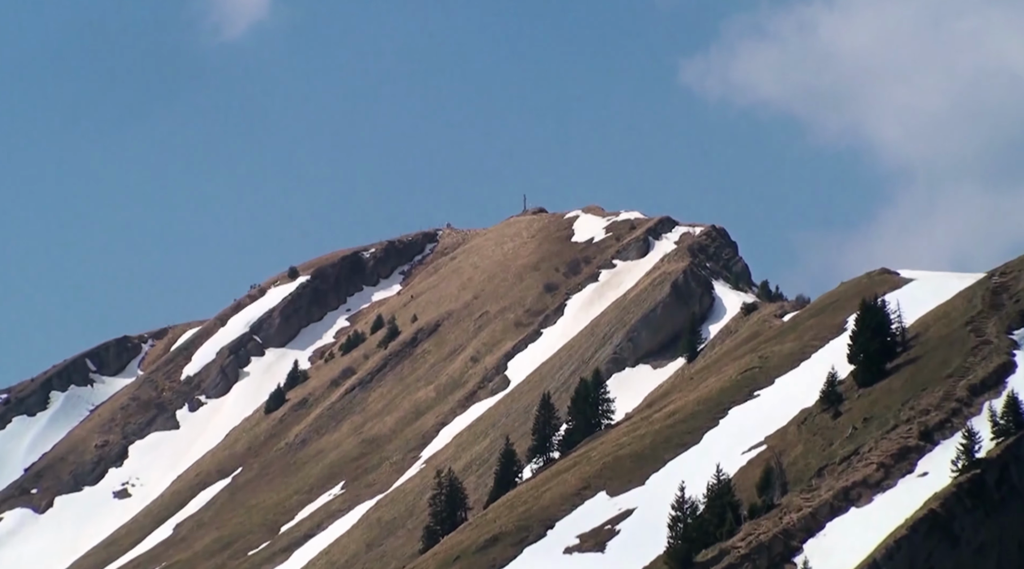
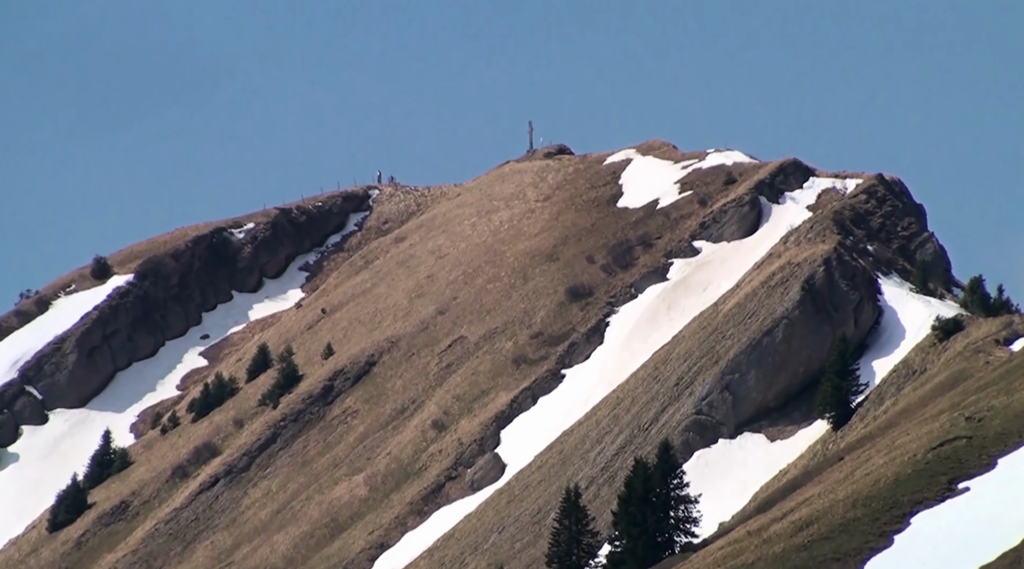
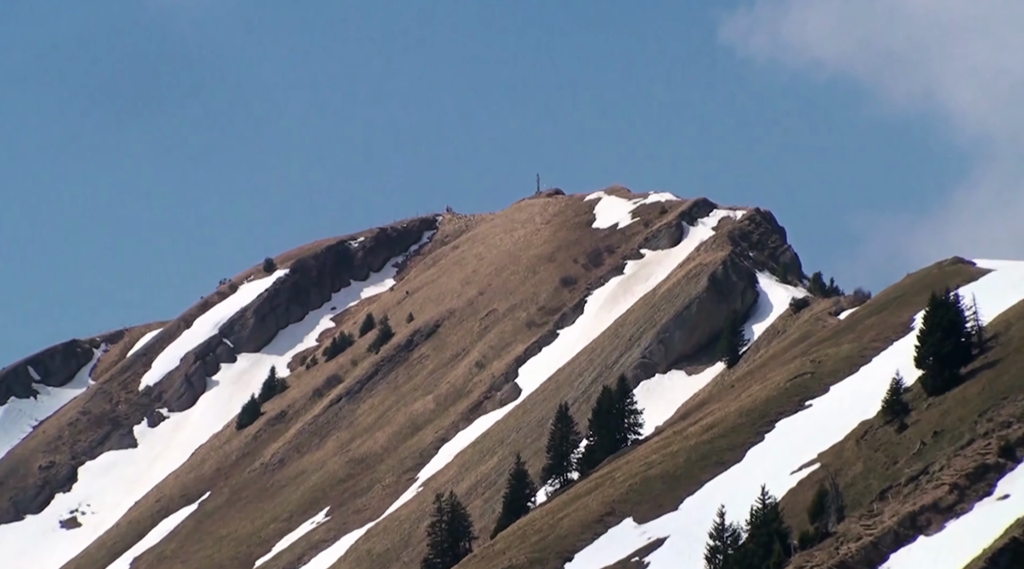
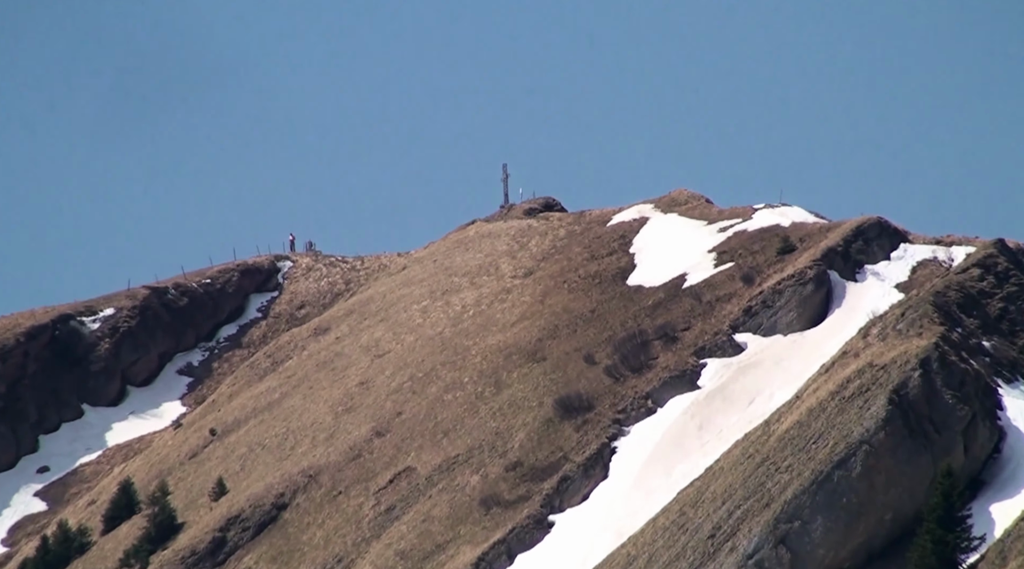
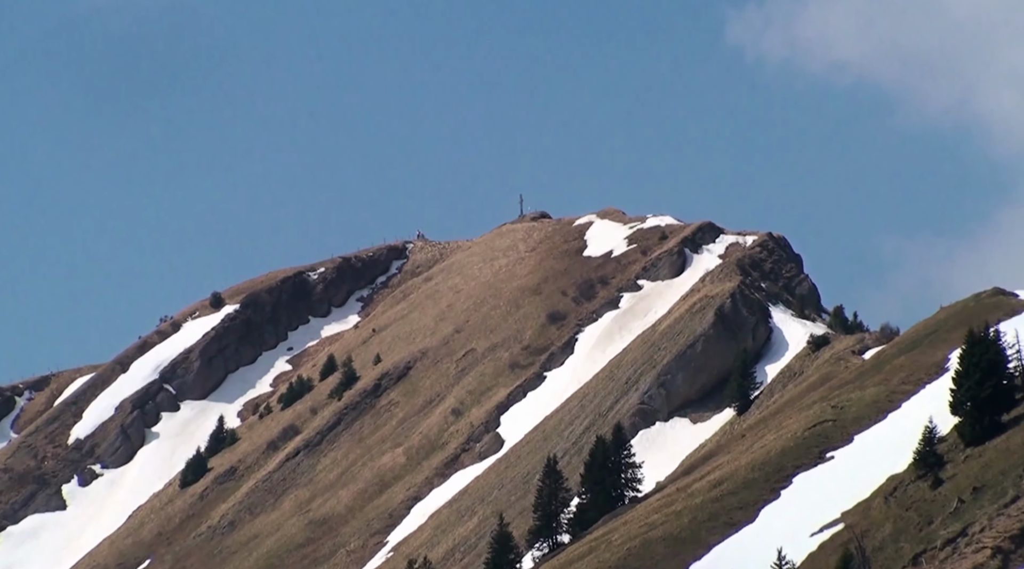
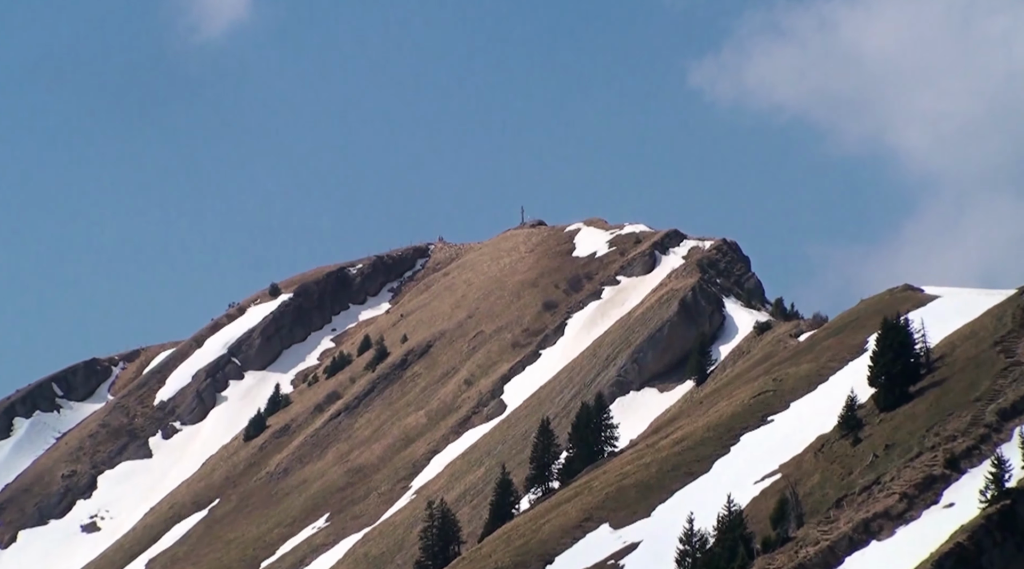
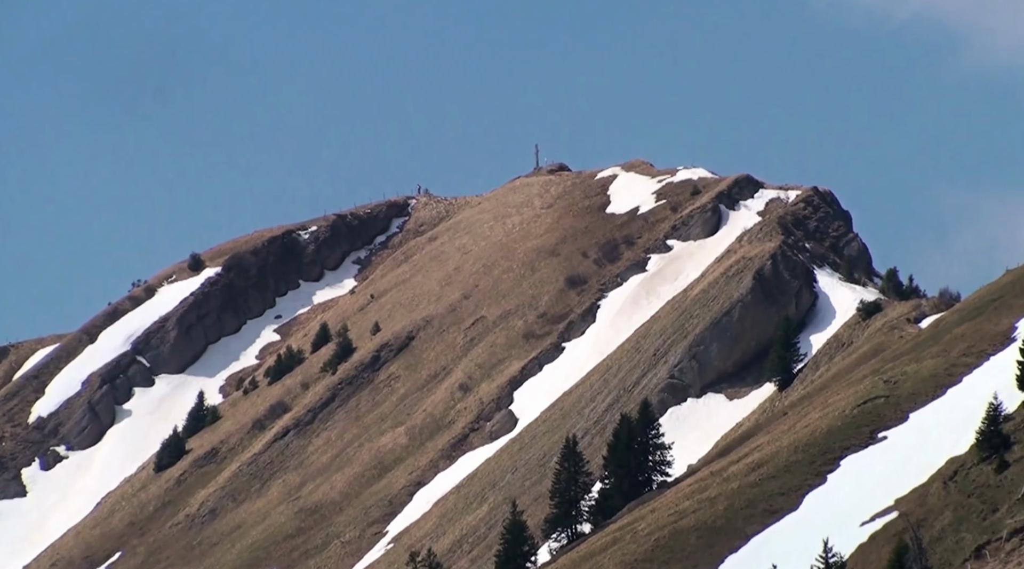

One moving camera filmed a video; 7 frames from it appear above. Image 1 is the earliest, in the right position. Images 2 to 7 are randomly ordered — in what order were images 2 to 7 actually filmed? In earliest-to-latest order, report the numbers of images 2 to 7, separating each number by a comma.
6, 3, 5, 7, 2, 4
